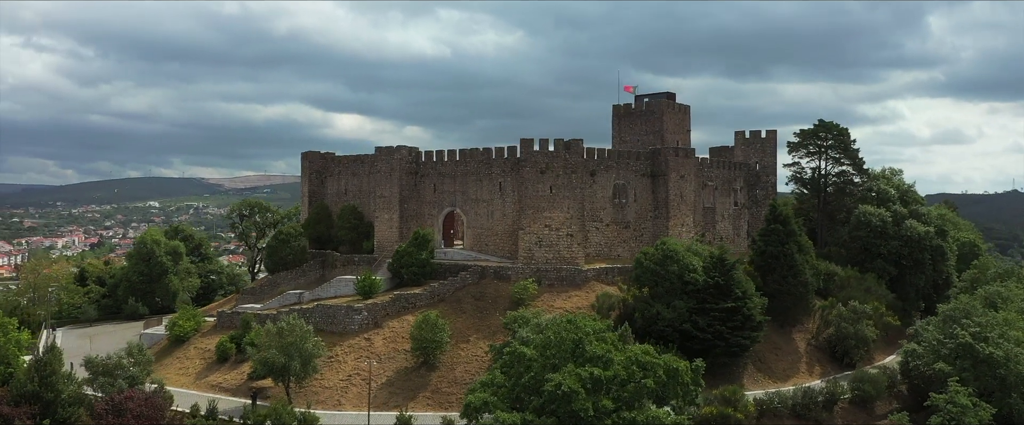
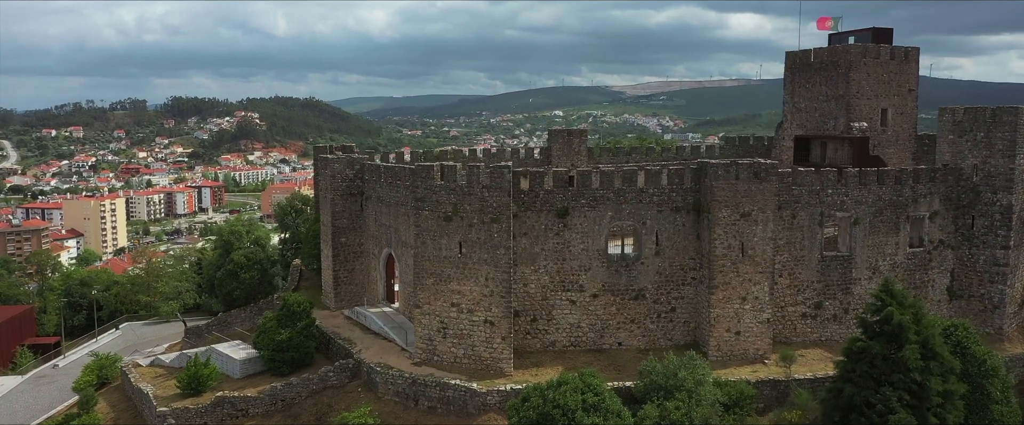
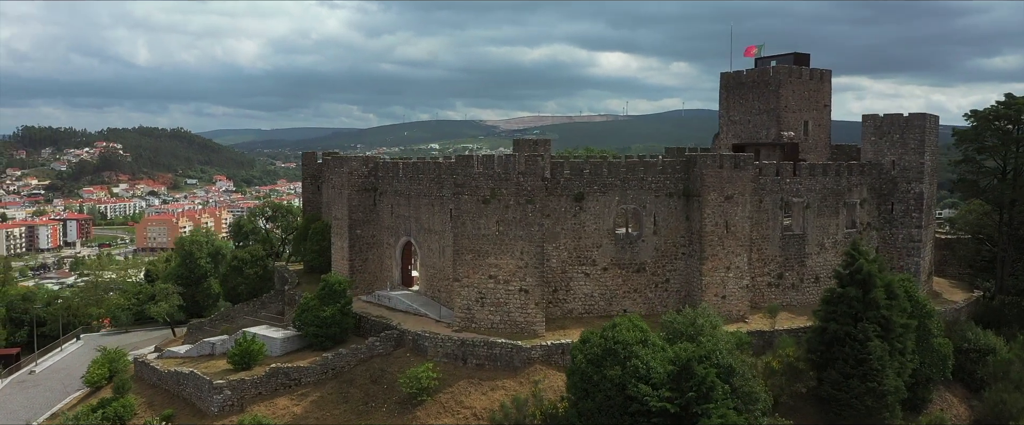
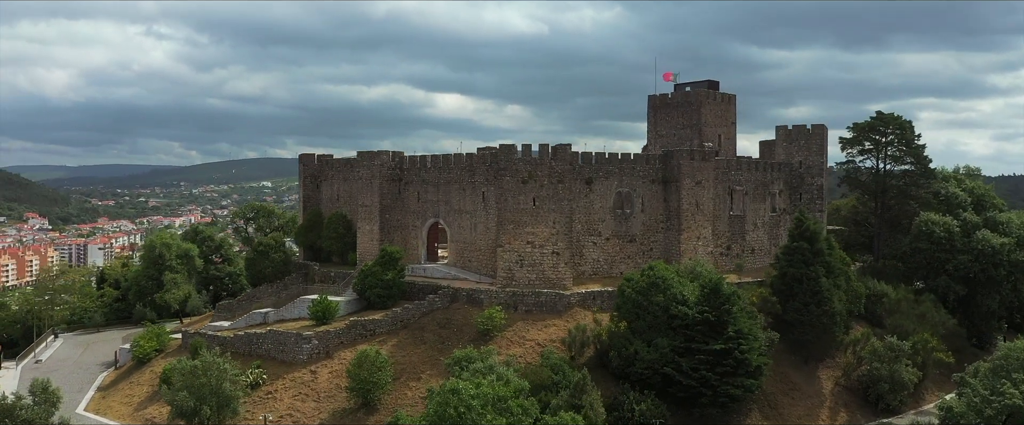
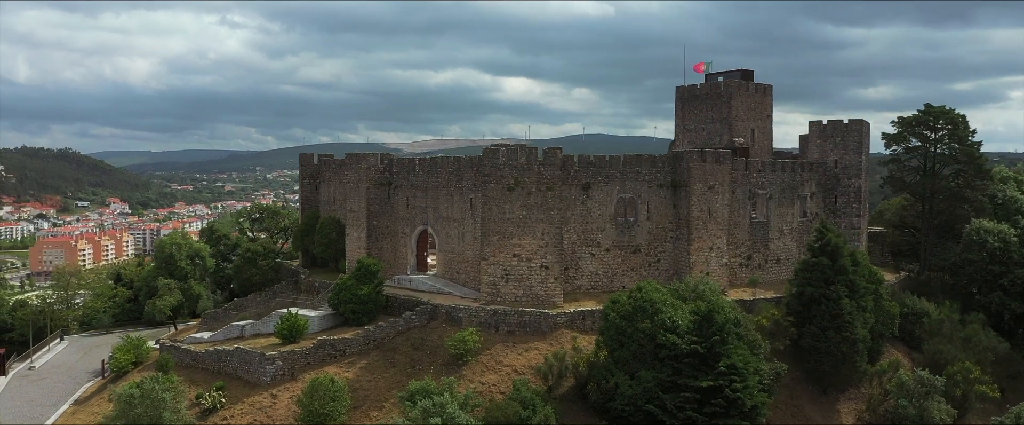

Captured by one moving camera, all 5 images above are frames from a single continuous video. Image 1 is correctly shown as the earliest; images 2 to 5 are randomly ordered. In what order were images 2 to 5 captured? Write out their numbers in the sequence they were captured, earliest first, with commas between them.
4, 5, 3, 2
